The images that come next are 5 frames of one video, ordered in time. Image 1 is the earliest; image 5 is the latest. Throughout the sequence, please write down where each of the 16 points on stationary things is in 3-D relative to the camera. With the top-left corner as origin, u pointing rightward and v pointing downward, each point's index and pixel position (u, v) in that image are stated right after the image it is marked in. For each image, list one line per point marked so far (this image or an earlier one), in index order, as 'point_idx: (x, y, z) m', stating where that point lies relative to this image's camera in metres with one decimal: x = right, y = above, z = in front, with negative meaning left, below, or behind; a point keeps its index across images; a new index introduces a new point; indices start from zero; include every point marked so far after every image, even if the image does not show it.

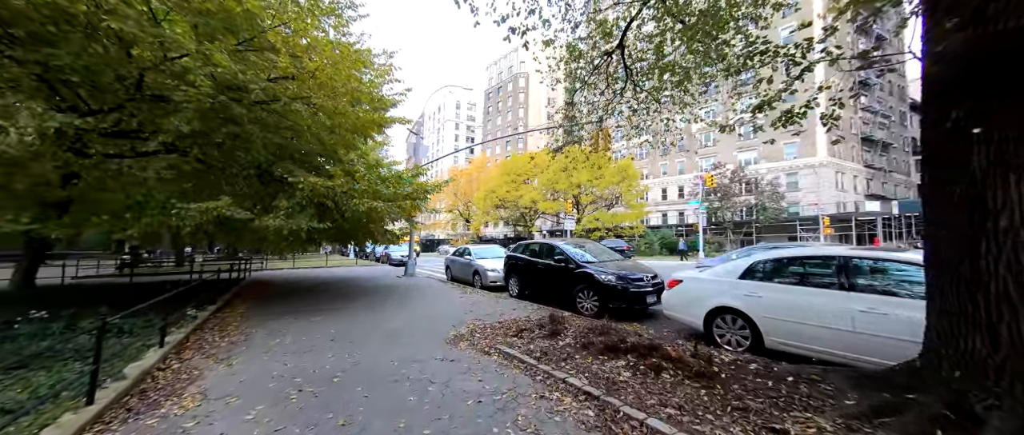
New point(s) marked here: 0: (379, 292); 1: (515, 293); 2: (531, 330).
0: (-4.0, -2.2, +9.9) m
1: (+0.1, -2.0, +8.9) m
2: (+0.3, -1.7, +5.0) m
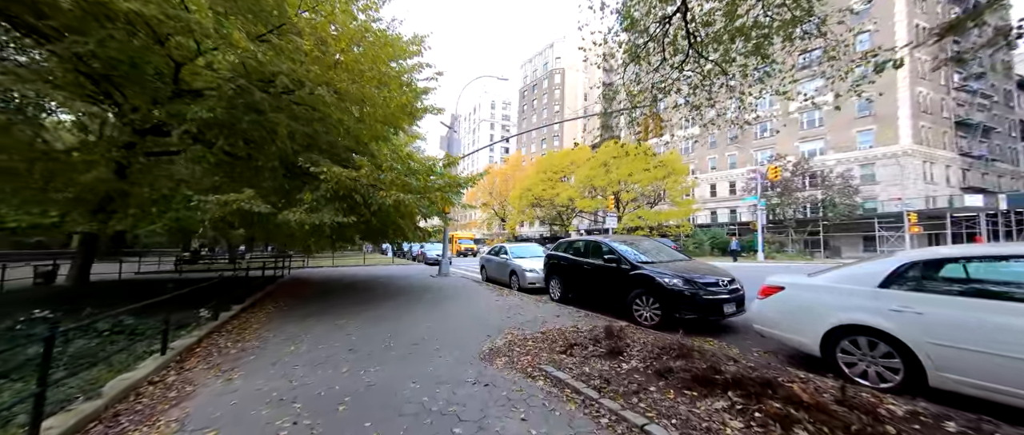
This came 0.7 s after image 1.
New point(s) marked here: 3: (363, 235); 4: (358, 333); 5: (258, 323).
0: (-2.9, -2.1, +9.4) m
1: (+1.1, -1.9, +7.9) m
2: (+0.9, -1.6, +4.0) m
3: (-3.9, -0.4, +8.5) m
4: (-2.4, -1.8, +5.0) m
5: (-4.3, -1.8, +5.5) m
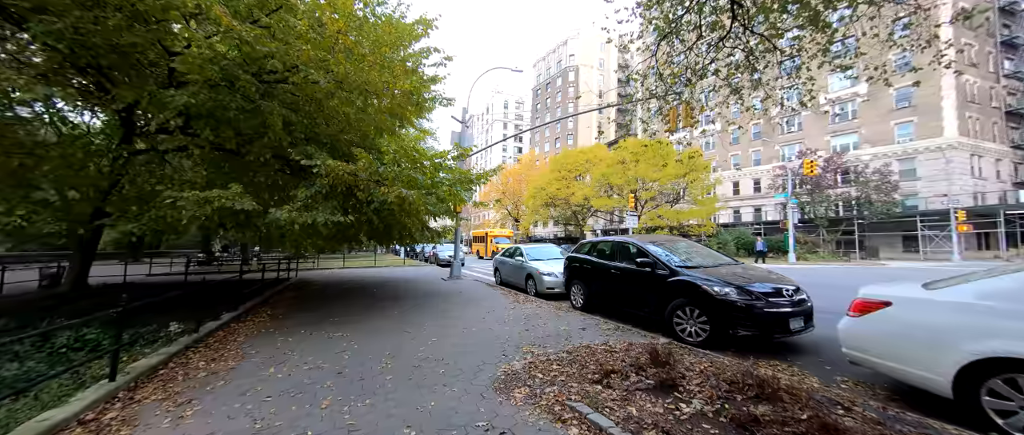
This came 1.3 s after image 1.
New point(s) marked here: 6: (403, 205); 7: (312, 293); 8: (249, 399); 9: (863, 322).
0: (-2.4, -2.1, +8.7) m
1: (+1.5, -1.8, +7.1) m
2: (+1.1, -1.5, +3.2) m
3: (-3.5, -0.4, +7.9) m
4: (-2.1, -1.7, +4.3) m
5: (-4.0, -1.8, +4.9) m
6: (-2.1, +0.2, +6.2) m
7: (-5.7, -2.2, +9.4) m
8: (-2.4, -1.6, +3.0) m
9: (+3.4, -1.0, +3.2) m
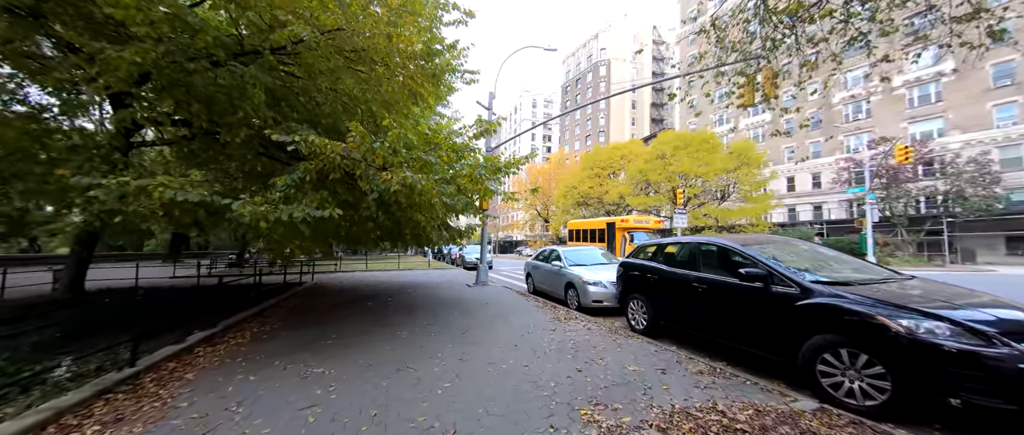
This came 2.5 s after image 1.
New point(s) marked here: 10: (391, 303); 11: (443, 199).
0: (-1.6, -2.0, +7.3) m
1: (+2.1, -1.7, +5.4) m
2: (+1.4, -1.4, +1.5) m
3: (-2.7, -0.3, +6.6) m
4: (-1.7, -1.6, +2.9) m
5: (-3.5, -1.7, +3.7) m
6: (-1.5, +0.3, +4.8) m
7: (-4.8, -2.1, +8.2) m
8: (-2.1, -1.5, +1.6) m
9: (+3.7, -0.9, +1.4) m
10: (-3.0, -2.1, +8.1) m
11: (-1.2, +0.3, +5.4) m
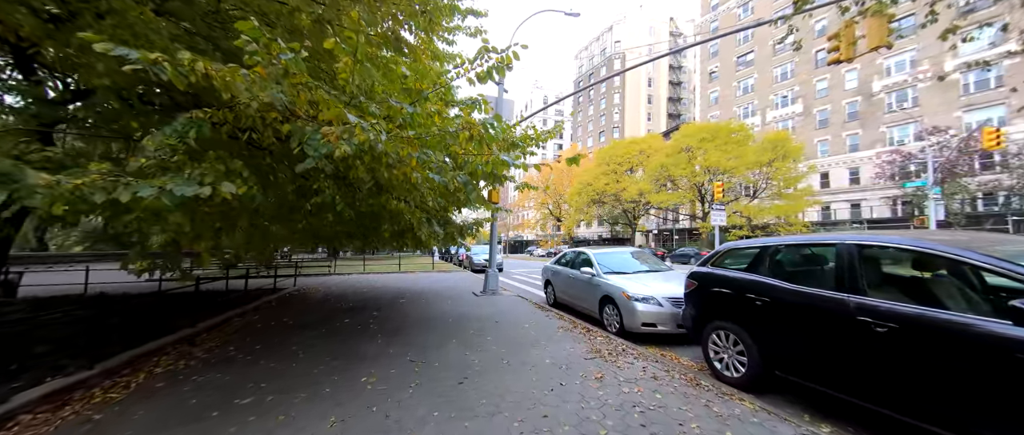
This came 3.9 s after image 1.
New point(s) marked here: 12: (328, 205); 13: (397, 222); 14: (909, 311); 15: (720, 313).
0: (-1.3, -1.9, +5.5) m
1: (+2.4, -1.6, +3.5) m
2: (+1.6, -1.3, -0.3) m
3: (-2.5, -0.2, +4.8) m
4: (-1.5, -1.5, +1.1) m
5: (-3.3, -1.6, +2.0) m
6: (-1.2, +0.4, +3.0) m
7: (-4.5, -2.0, +6.6) m
8: (-1.9, -1.4, -0.2) m
9: (+3.9, -0.8, -0.6) m
10: (-2.6, -2.0, +6.3) m
11: (-0.9, +0.4, +3.6) m
12: (-2.2, +0.1, +3.9) m
13: (-1.5, -0.1, +4.5) m
14: (+2.9, -0.7, +2.4) m
15: (+2.3, -1.1, +3.7) m
